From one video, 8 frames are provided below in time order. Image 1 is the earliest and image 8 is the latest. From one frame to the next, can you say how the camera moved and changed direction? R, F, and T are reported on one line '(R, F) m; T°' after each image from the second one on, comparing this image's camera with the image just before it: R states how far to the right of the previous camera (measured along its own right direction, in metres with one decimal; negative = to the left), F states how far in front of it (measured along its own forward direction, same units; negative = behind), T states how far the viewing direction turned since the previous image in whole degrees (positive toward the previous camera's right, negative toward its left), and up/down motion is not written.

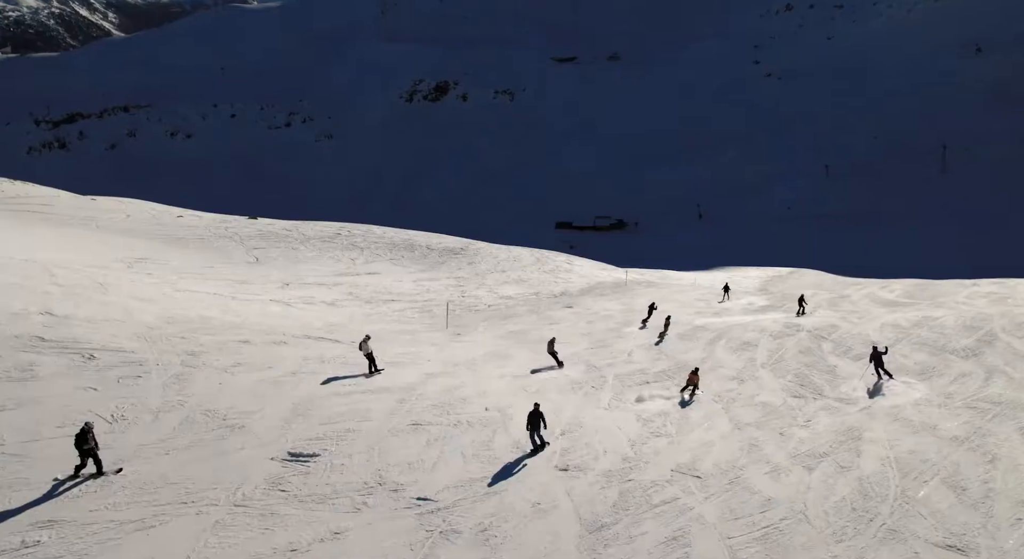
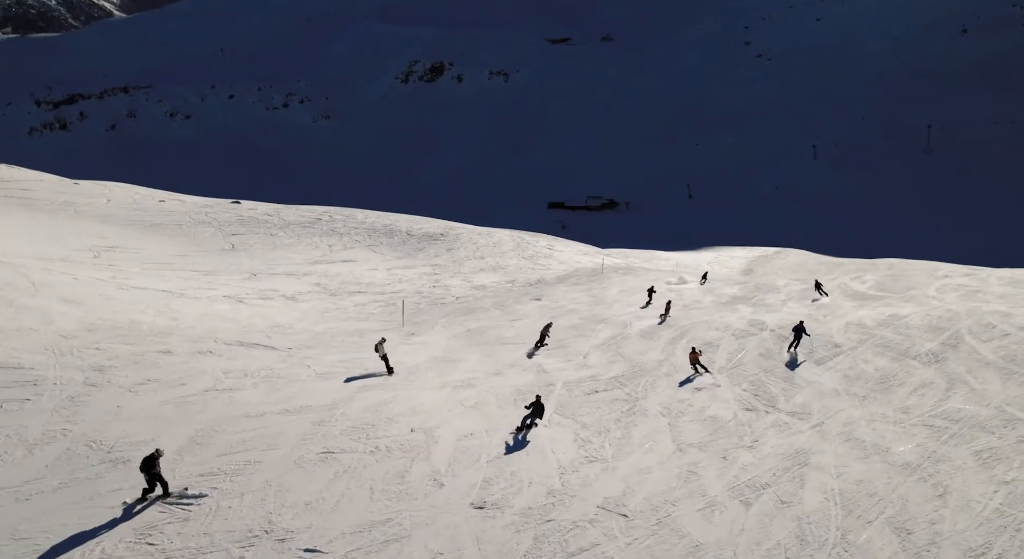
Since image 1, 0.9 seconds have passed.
(+1.0, +1.1) m; +1°
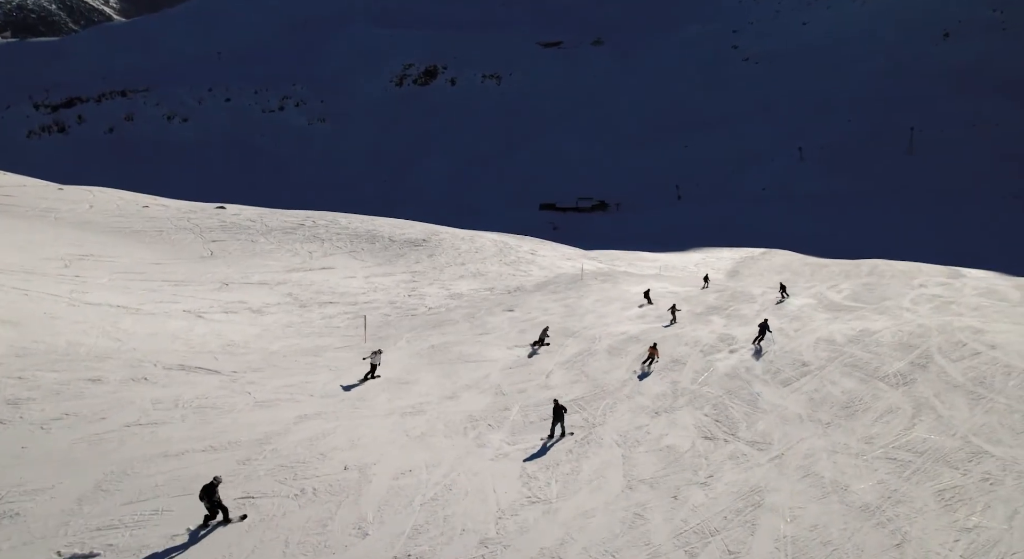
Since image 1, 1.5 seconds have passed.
(+0.7, +0.8) m; +1°
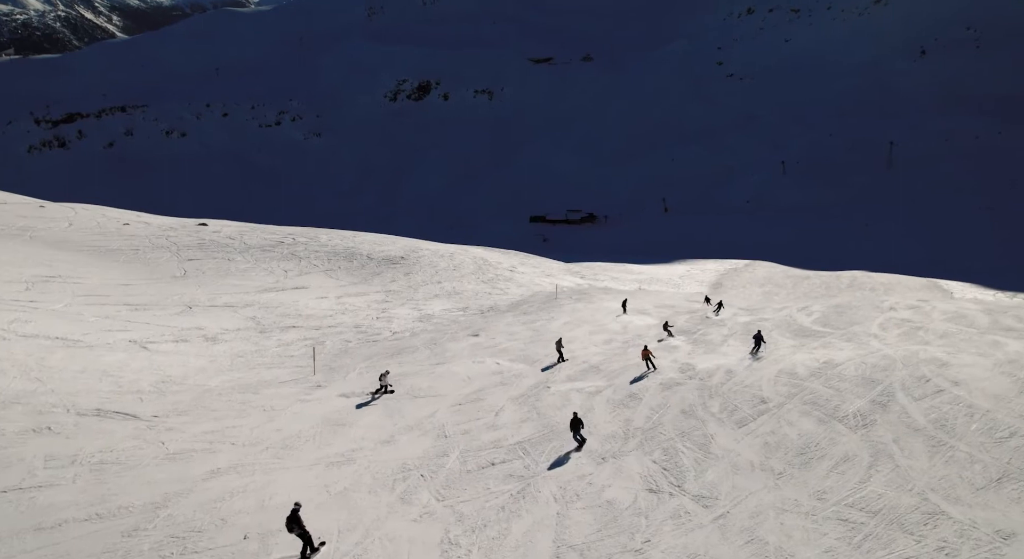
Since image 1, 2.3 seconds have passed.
(+1.0, +1.1) m; +1°
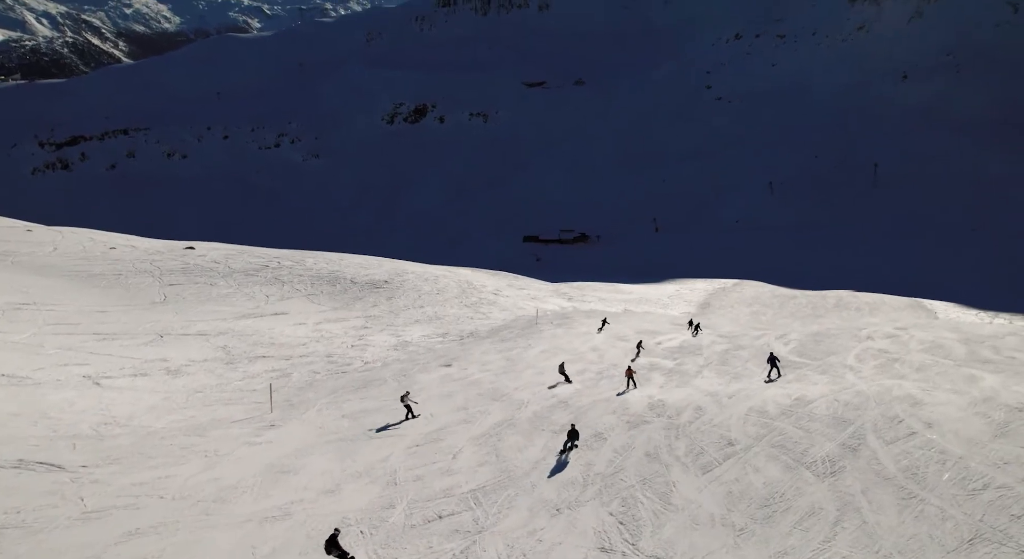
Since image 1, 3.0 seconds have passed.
(+0.8, +0.9) m; +1°
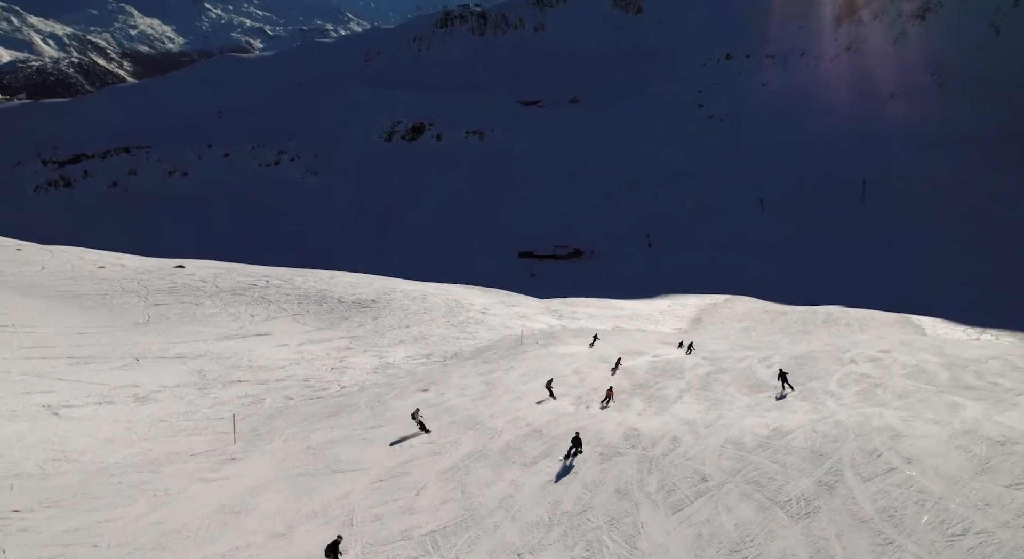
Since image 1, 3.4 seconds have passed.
(+0.6, +0.7) m; +1°
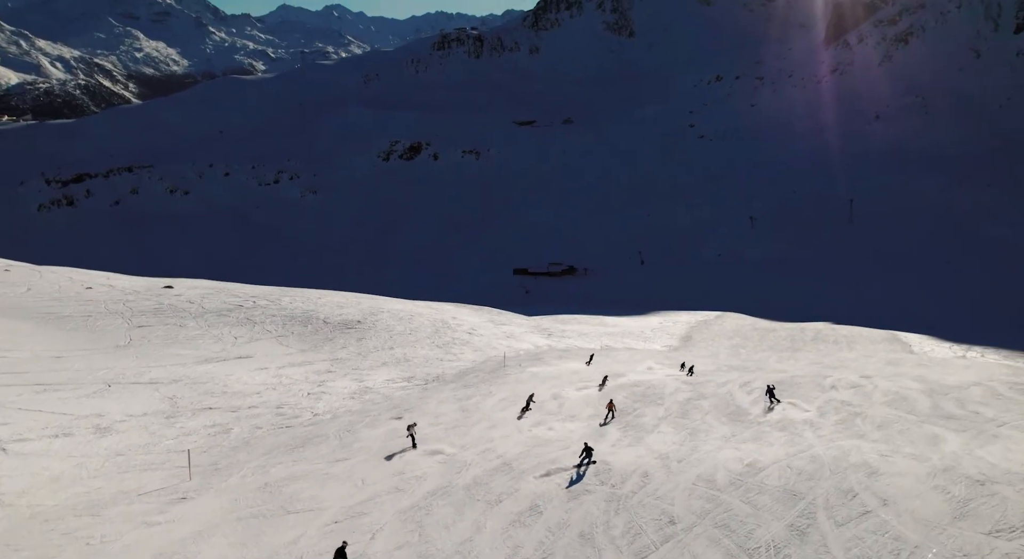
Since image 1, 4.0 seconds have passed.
(+0.7, +0.8) m; +1°
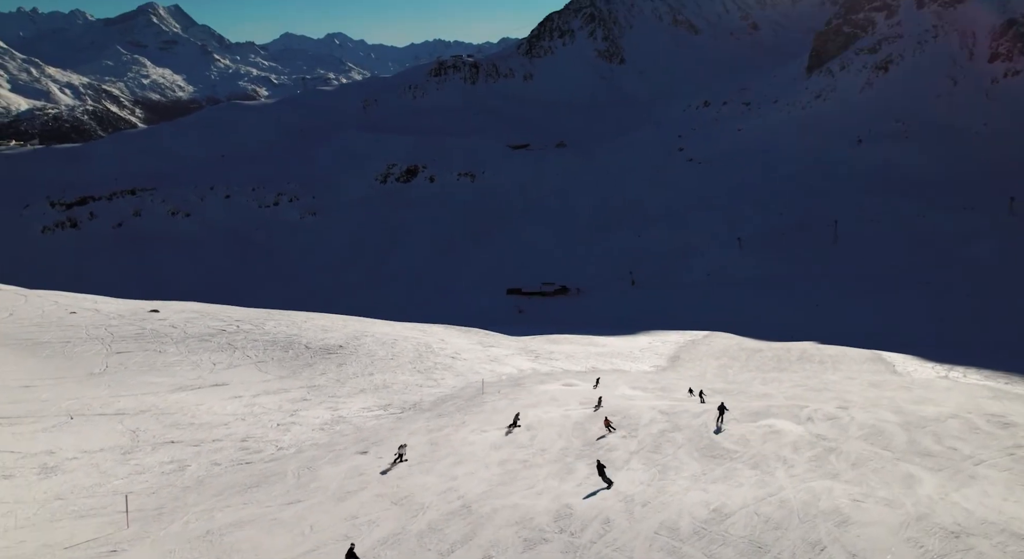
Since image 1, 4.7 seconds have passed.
(+0.9, +1.1) m; +1°
